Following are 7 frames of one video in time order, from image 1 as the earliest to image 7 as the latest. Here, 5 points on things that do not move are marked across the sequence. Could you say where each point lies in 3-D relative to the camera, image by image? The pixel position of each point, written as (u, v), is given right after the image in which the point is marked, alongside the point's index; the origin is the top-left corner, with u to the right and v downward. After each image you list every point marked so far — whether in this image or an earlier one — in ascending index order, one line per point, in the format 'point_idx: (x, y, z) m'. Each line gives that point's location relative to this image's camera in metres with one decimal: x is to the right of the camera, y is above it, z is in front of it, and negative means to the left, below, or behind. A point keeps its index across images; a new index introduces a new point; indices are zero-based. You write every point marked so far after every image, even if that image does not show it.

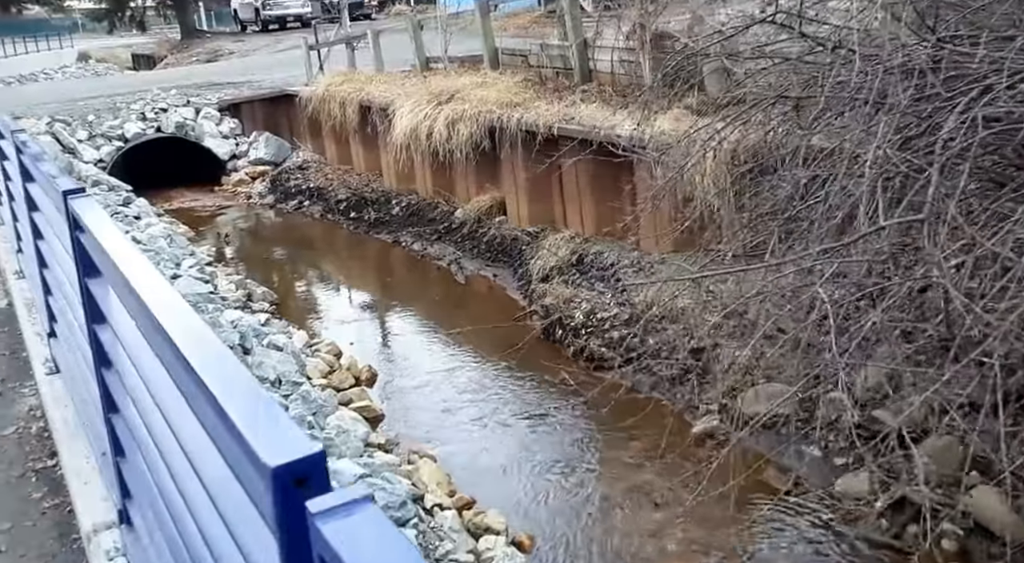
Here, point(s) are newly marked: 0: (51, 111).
0: (-6.3, +2.4, +14.5) m
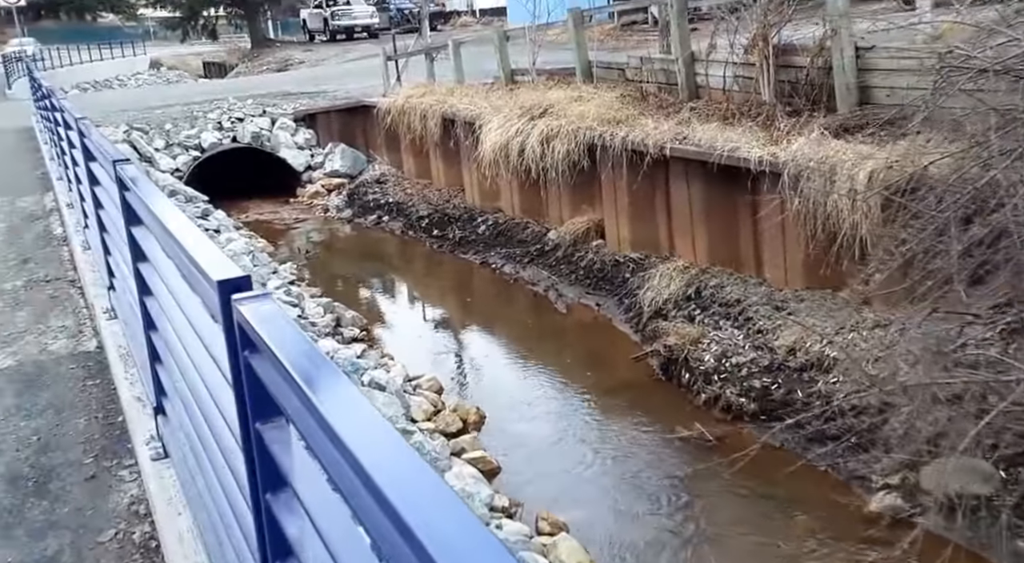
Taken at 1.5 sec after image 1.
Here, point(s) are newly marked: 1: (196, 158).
0: (-5.2, +2.3, +14.3) m
1: (-4.0, +1.5, +13.2) m
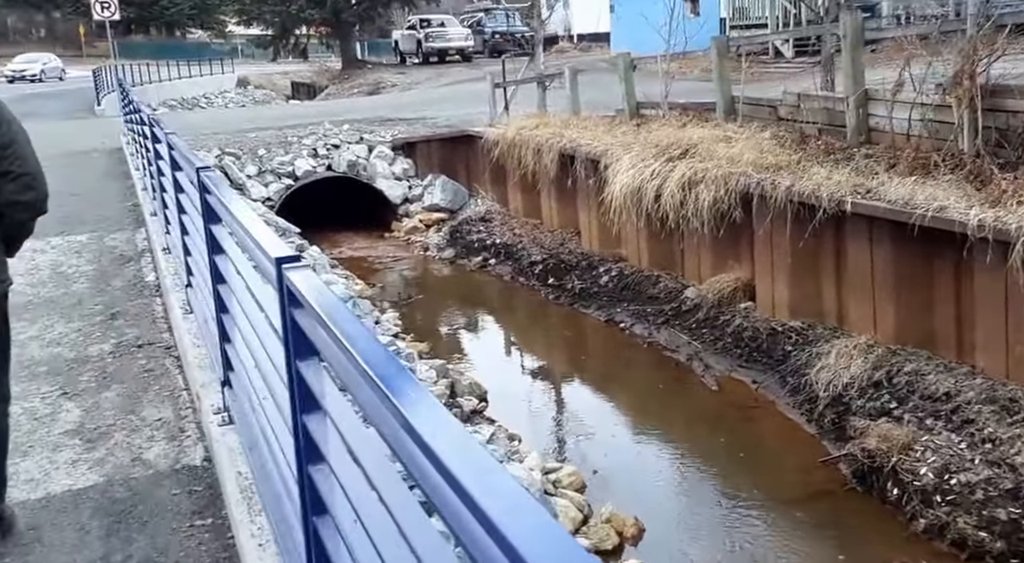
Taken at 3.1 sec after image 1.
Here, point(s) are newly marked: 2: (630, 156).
0: (-3.8, +1.9, +13.7) m
1: (-2.7, +1.1, +12.5) m
2: (+1.0, +1.1, +8.8) m
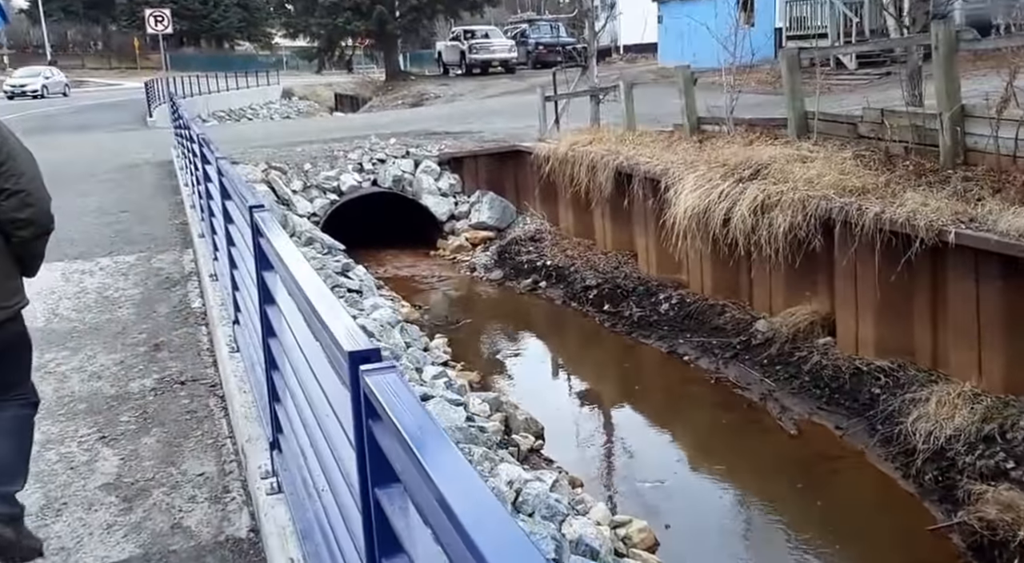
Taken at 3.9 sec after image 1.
0: (-3.2, +1.7, +13.4) m
1: (-2.1, +0.9, +12.1) m
2: (+1.5, +0.8, +8.3) m
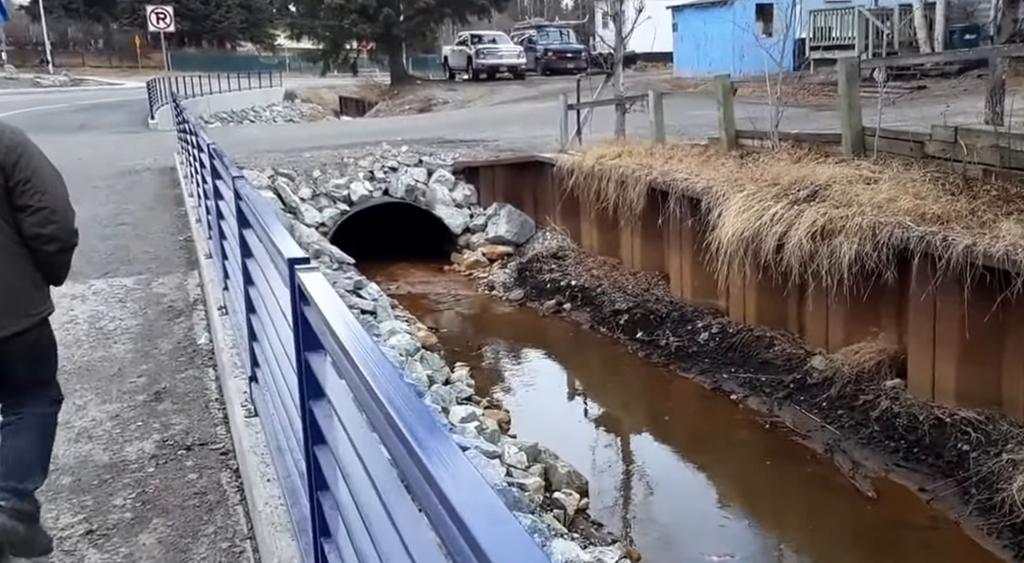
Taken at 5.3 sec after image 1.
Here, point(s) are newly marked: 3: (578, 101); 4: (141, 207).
0: (-2.9, +1.5, +12.7) m
1: (-1.9, +0.7, +11.4) m
2: (+1.7, +0.6, +7.6) m
3: (+0.8, +2.2, +12.4) m
4: (-3.4, +0.7, +9.4) m
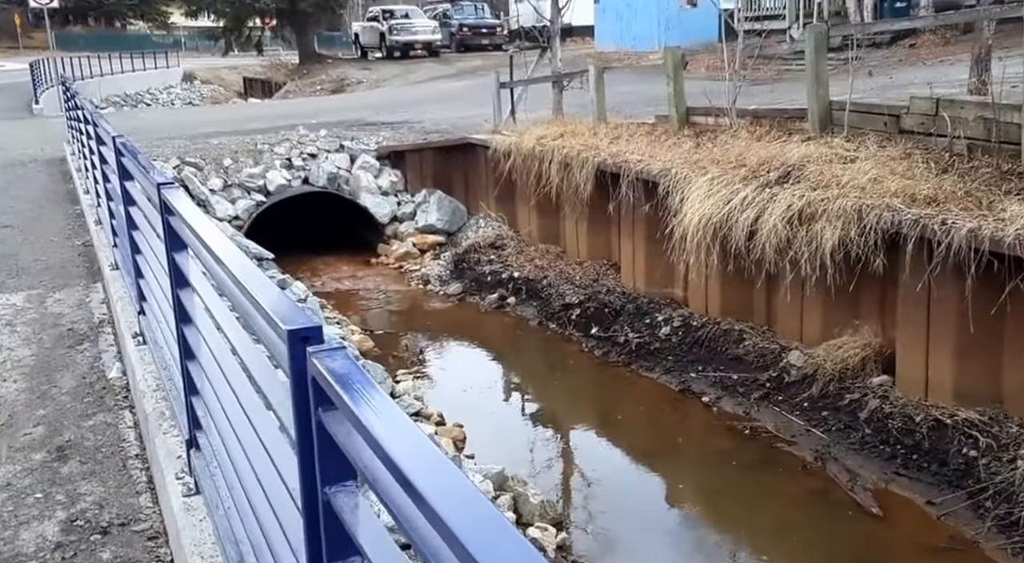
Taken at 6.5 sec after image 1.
0: (-3.8, +1.5, +11.7) m
1: (-2.6, +0.8, +10.5) m
2: (+1.3, +0.7, +7.0) m
3: (0.0, +2.3, +11.7) m
4: (-3.9, +0.6, +8.4) m
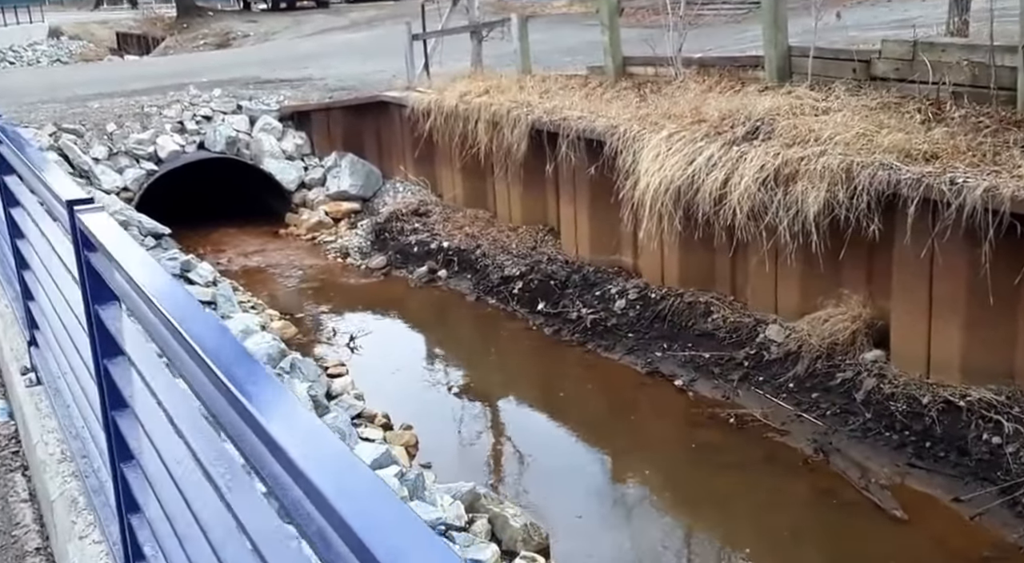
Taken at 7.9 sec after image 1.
0: (-4.6, +1.7, +10.4) m
1: (-3.3, +0.9, +9.4) m
2: (+1.0, +0.9, +6.3) m
3: (-0.9, +2.6, +10.8) m
4: (-4.4, +0.6, +7.2) m
